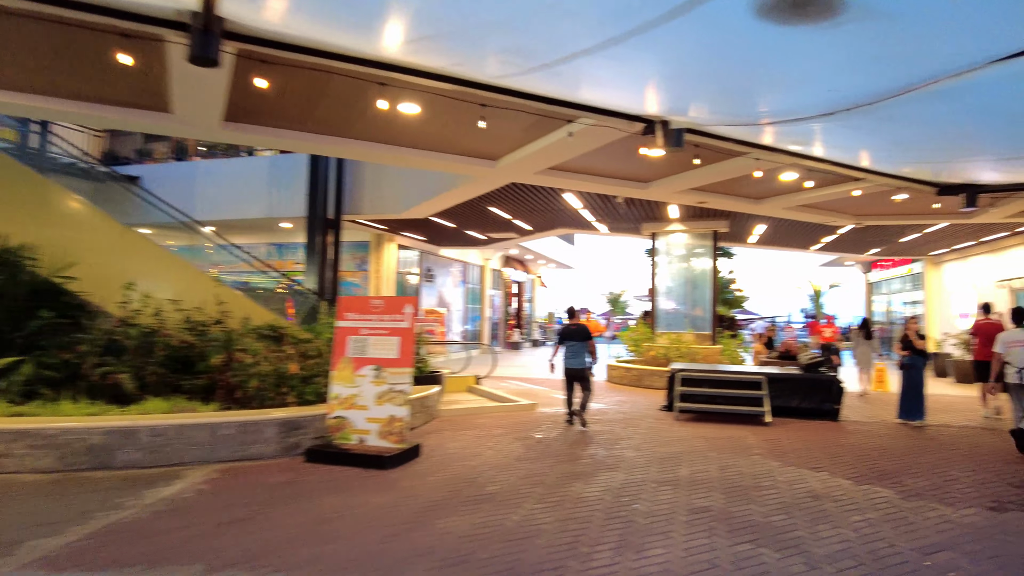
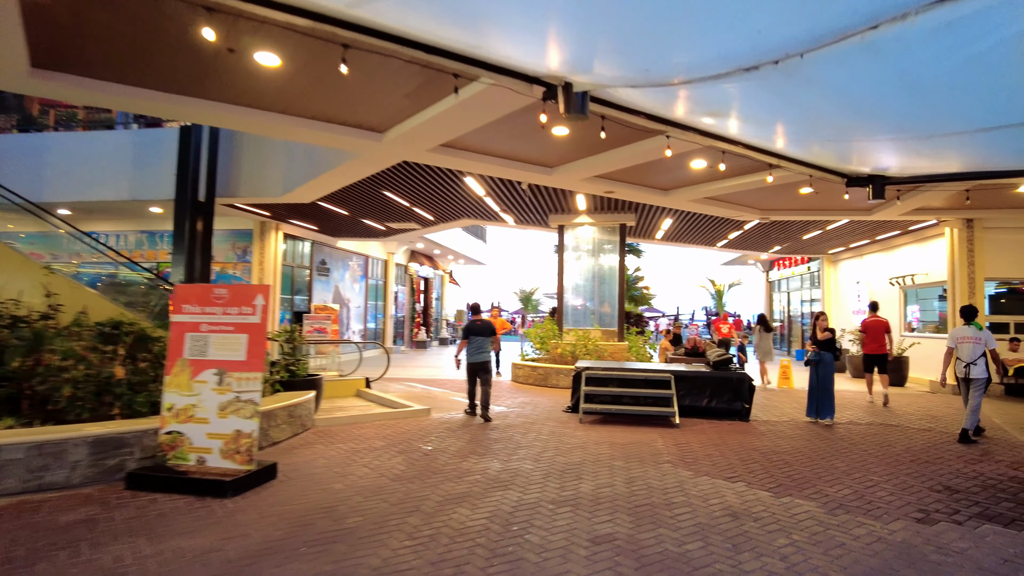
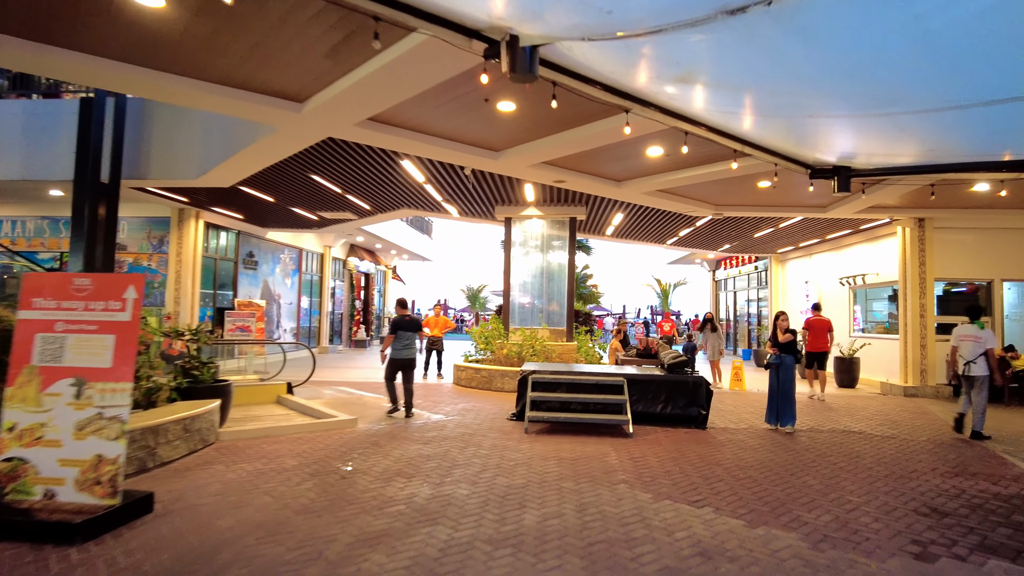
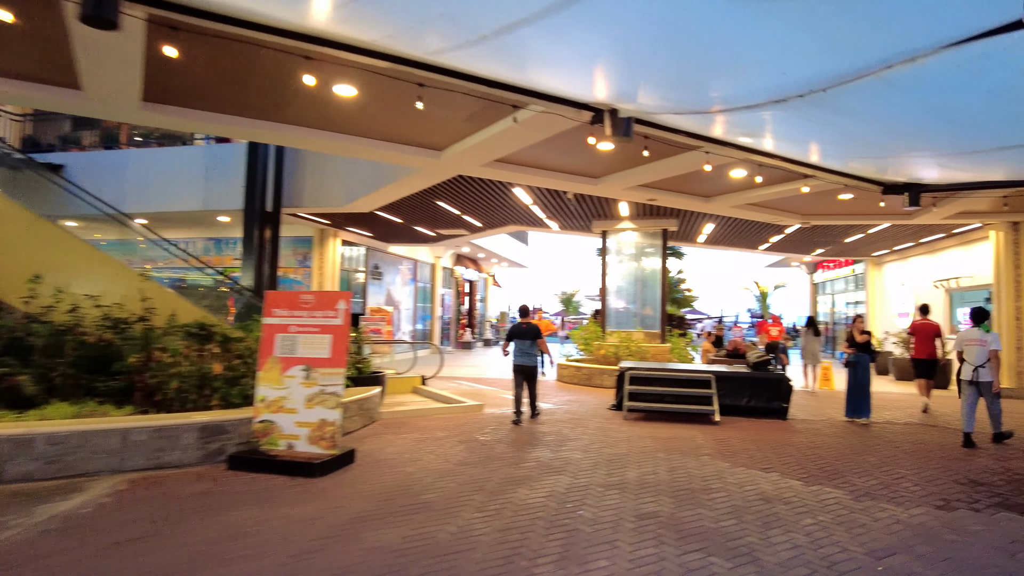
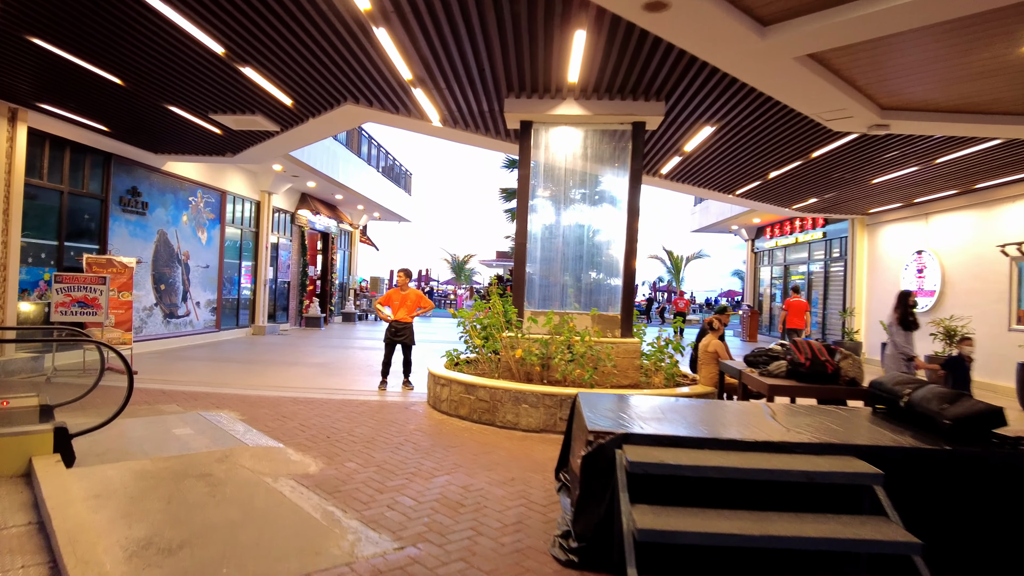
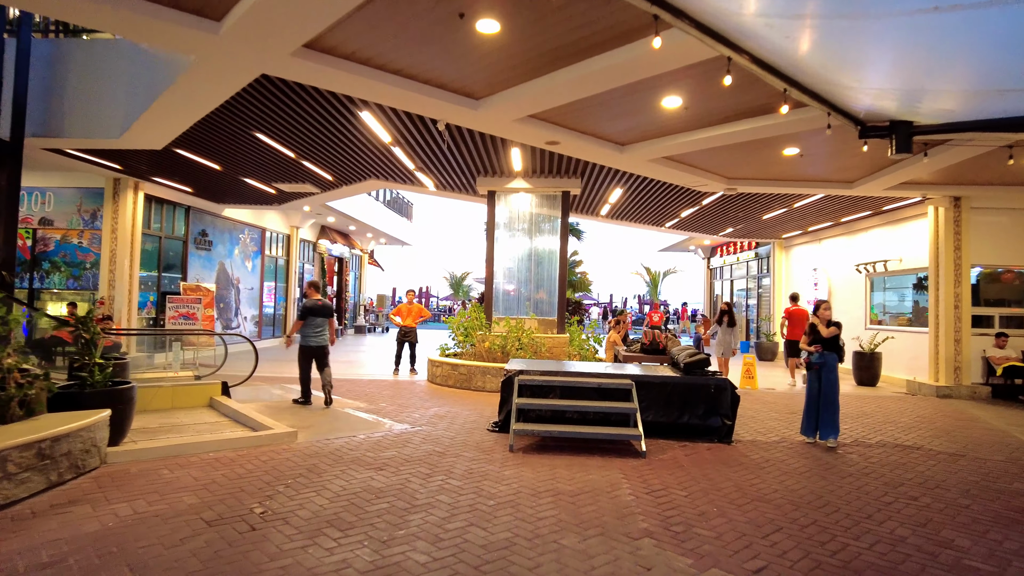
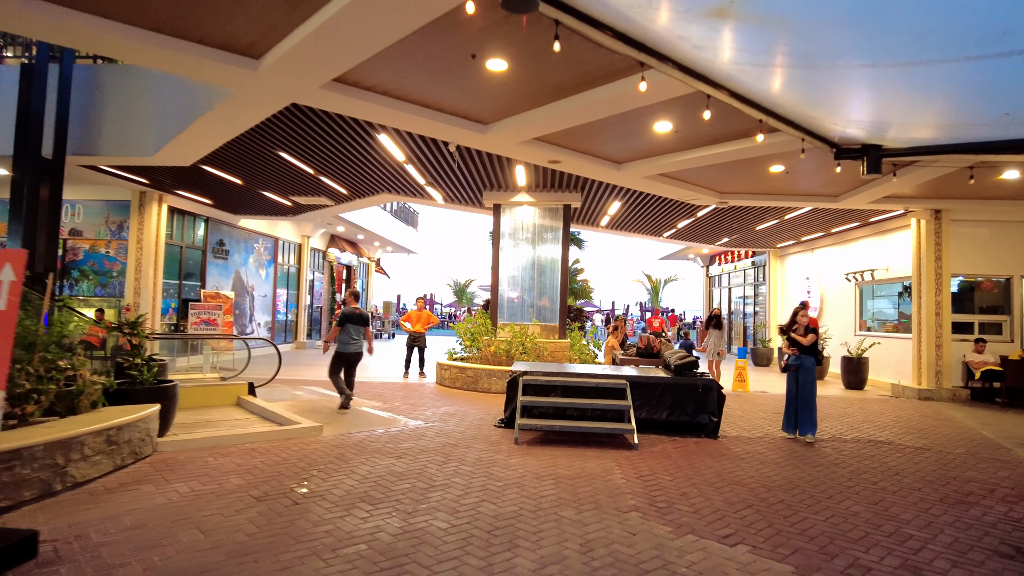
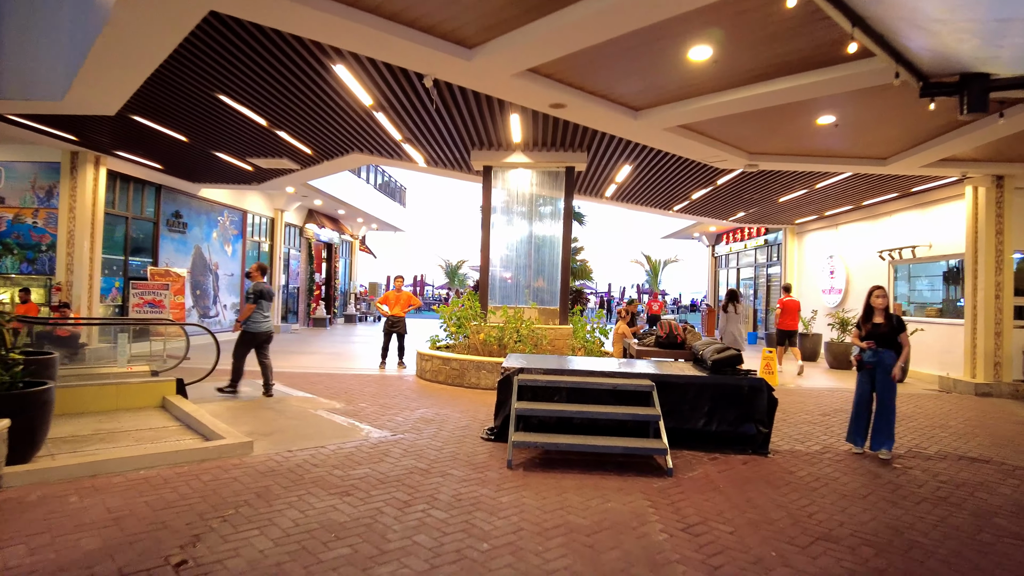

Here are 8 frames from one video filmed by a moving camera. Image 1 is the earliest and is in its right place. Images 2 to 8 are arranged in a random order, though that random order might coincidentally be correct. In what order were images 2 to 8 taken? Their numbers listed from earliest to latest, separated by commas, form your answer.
4, 2, 3, 7, 6, 8, 5
